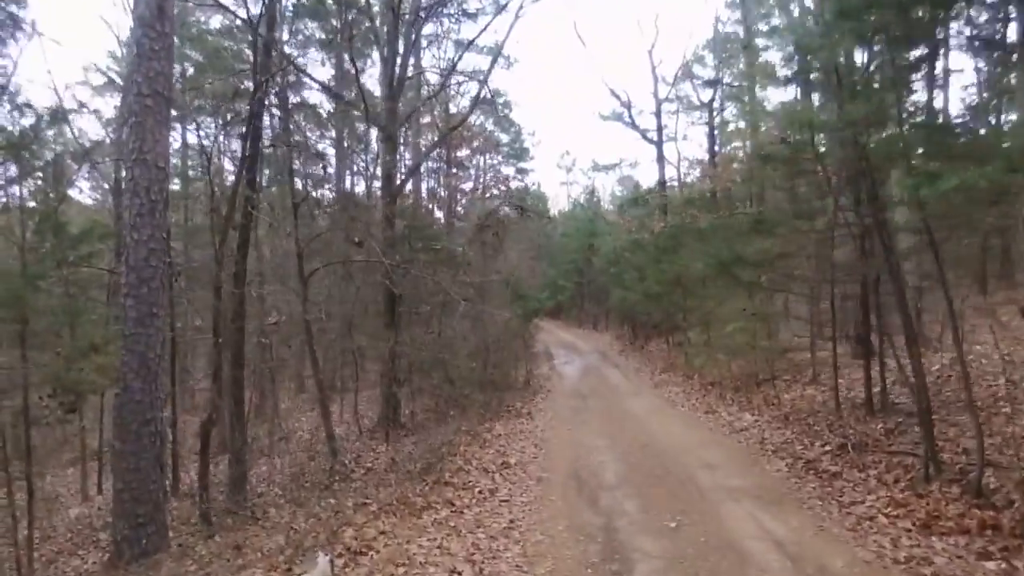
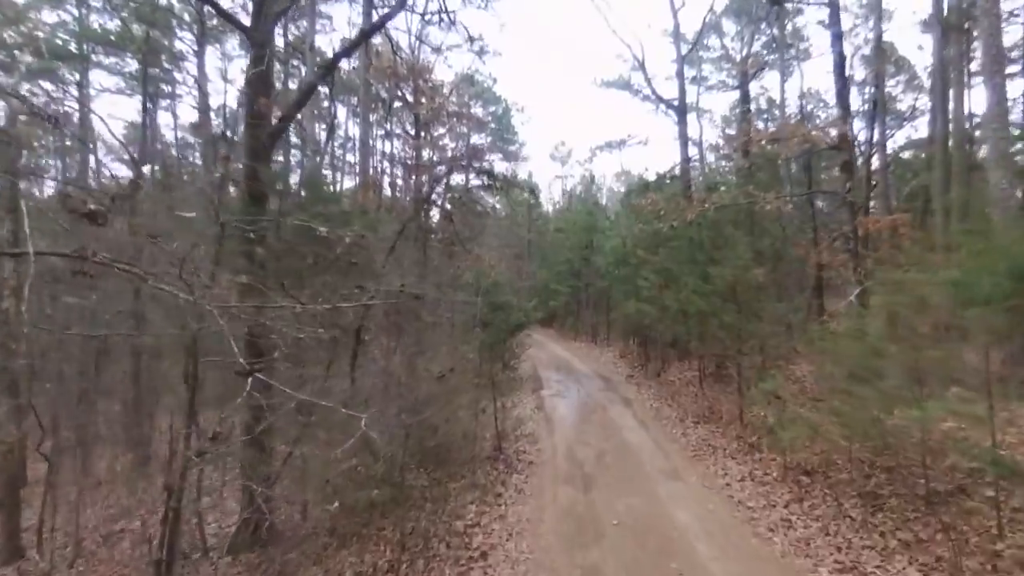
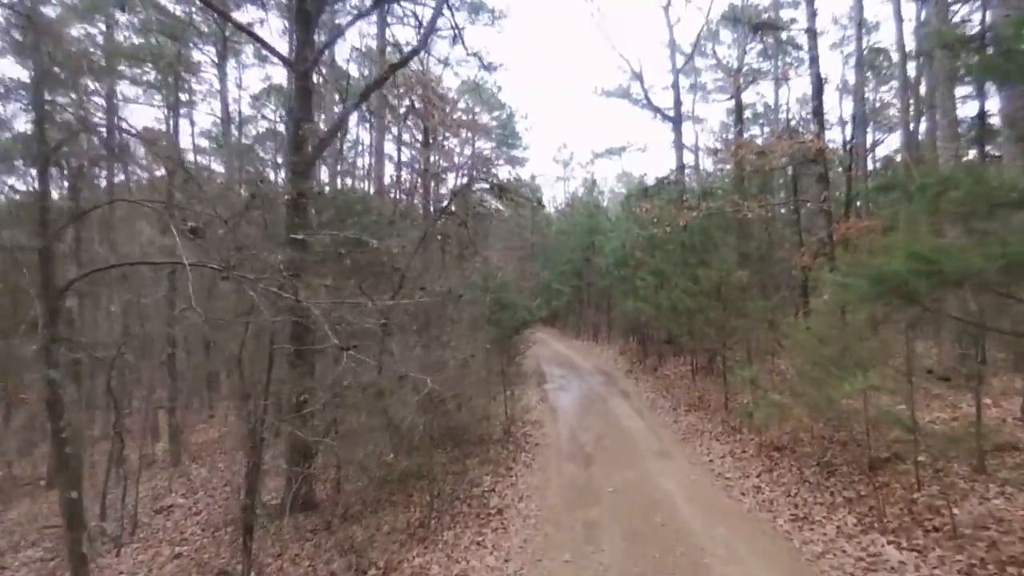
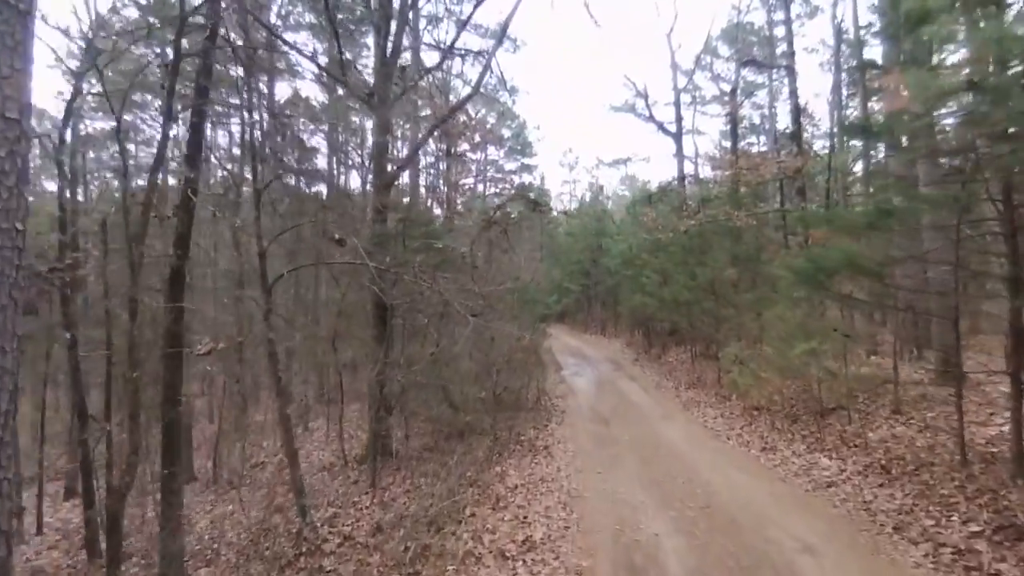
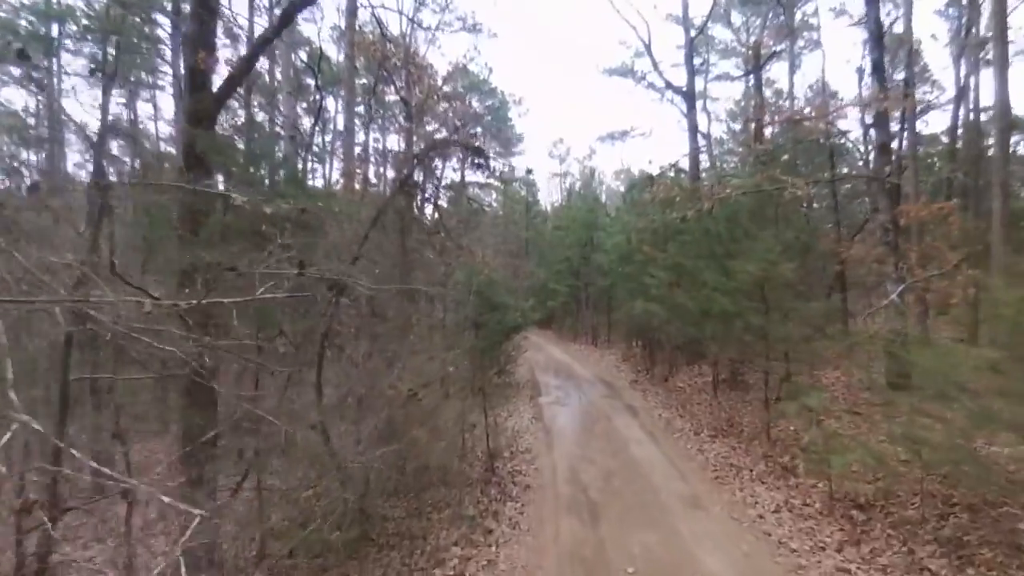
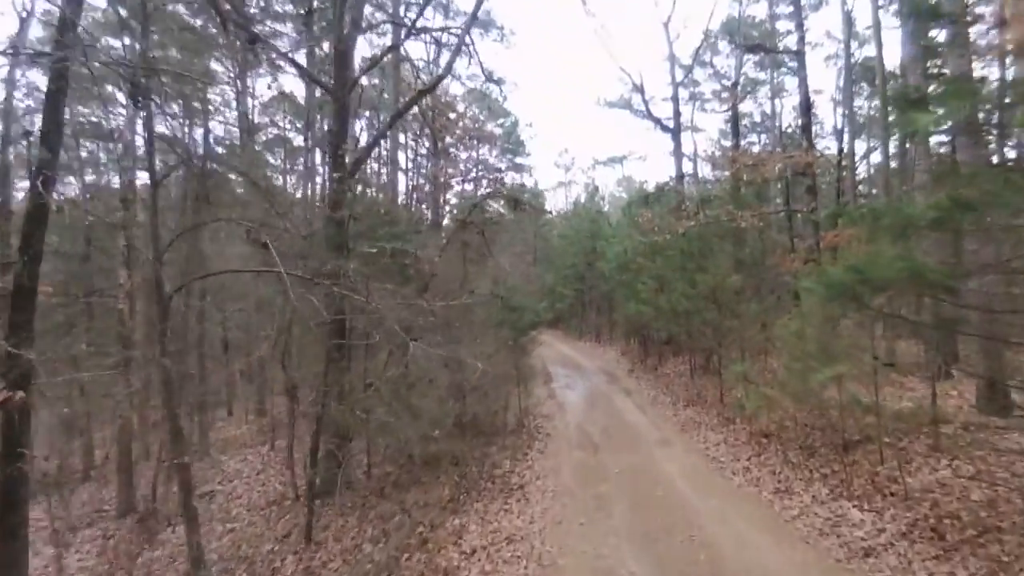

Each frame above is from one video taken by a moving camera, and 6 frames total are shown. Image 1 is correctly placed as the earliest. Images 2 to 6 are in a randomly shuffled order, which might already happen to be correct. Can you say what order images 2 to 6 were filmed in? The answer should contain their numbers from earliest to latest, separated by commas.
4, 6, 3, 2, 5
